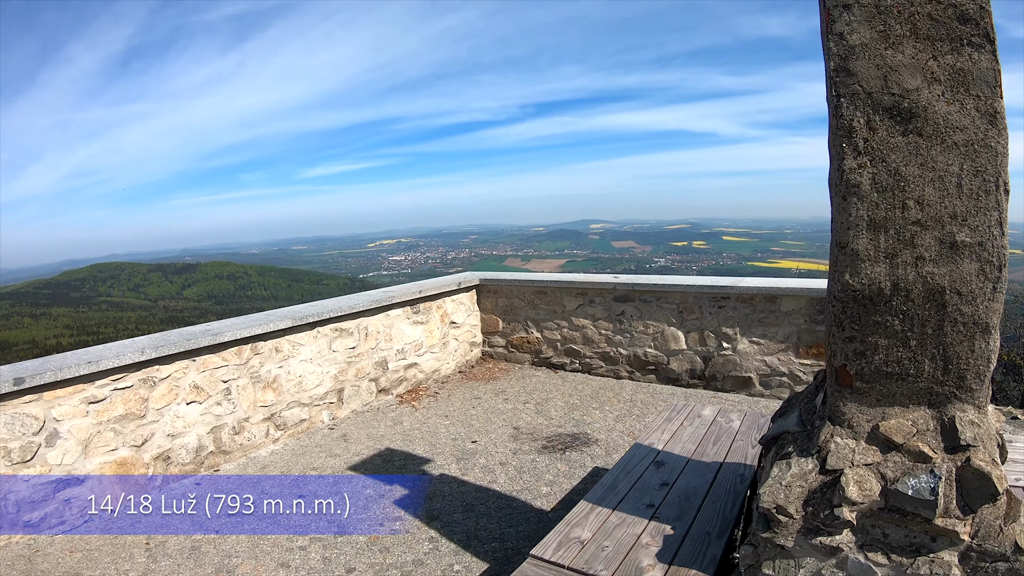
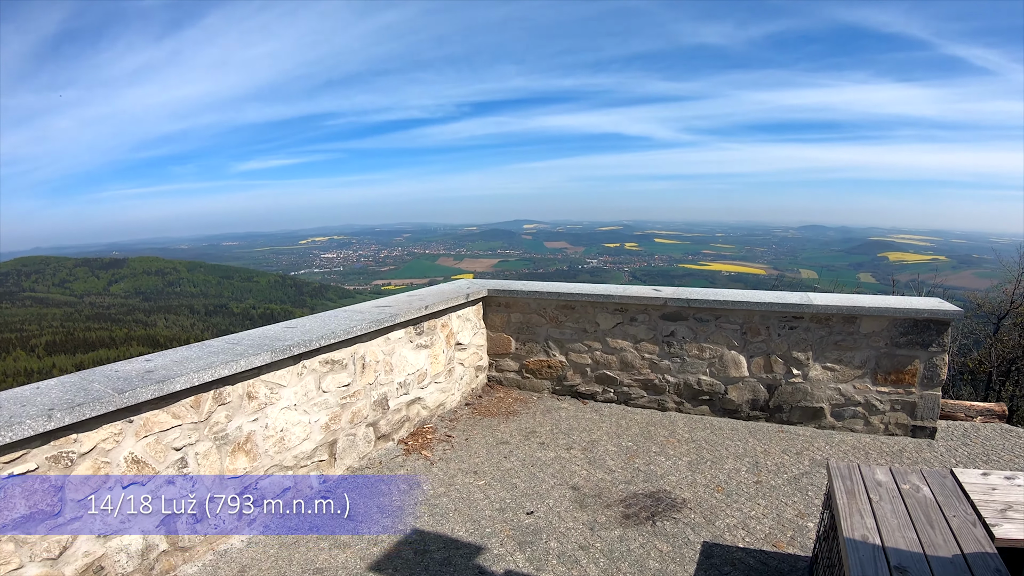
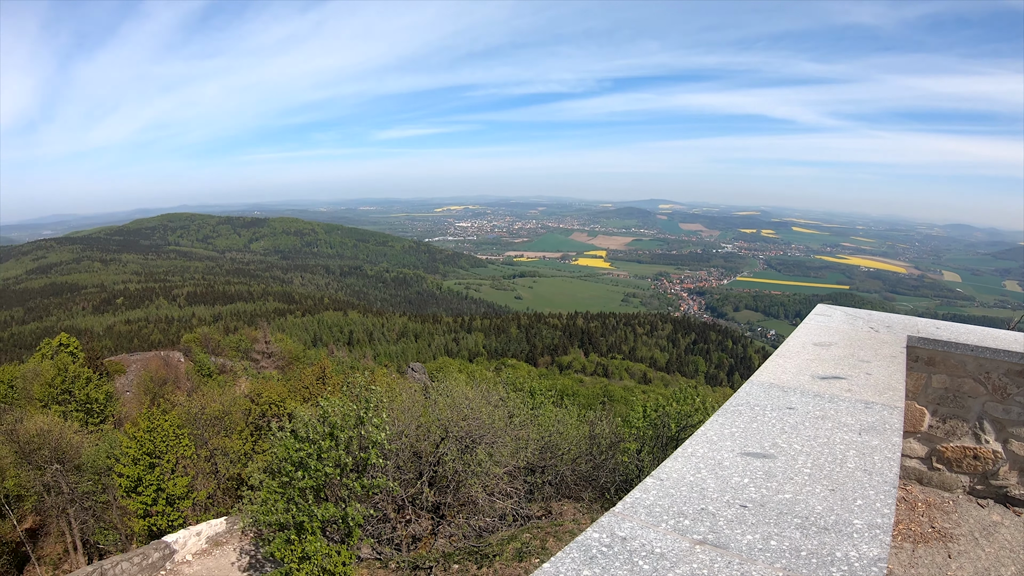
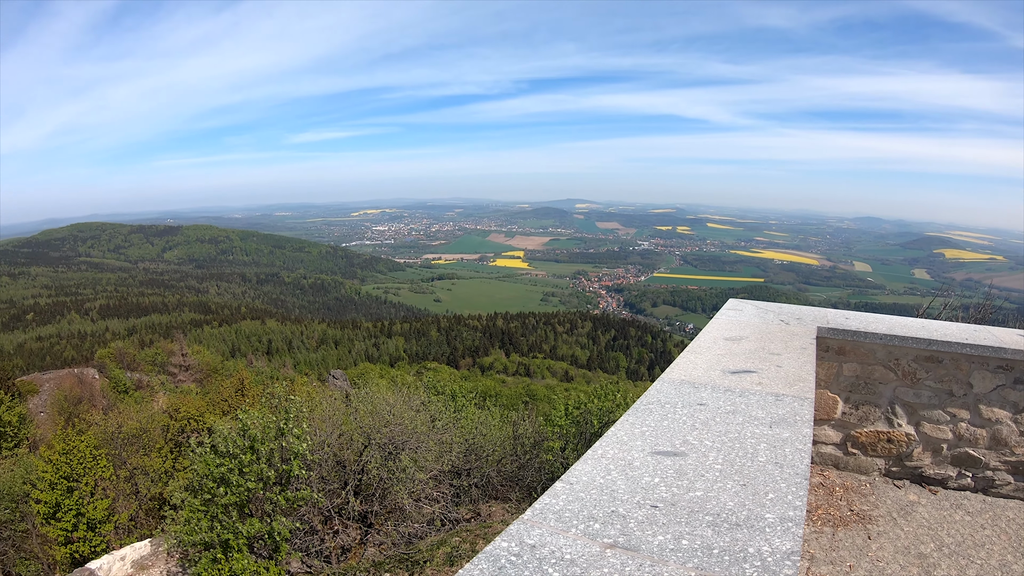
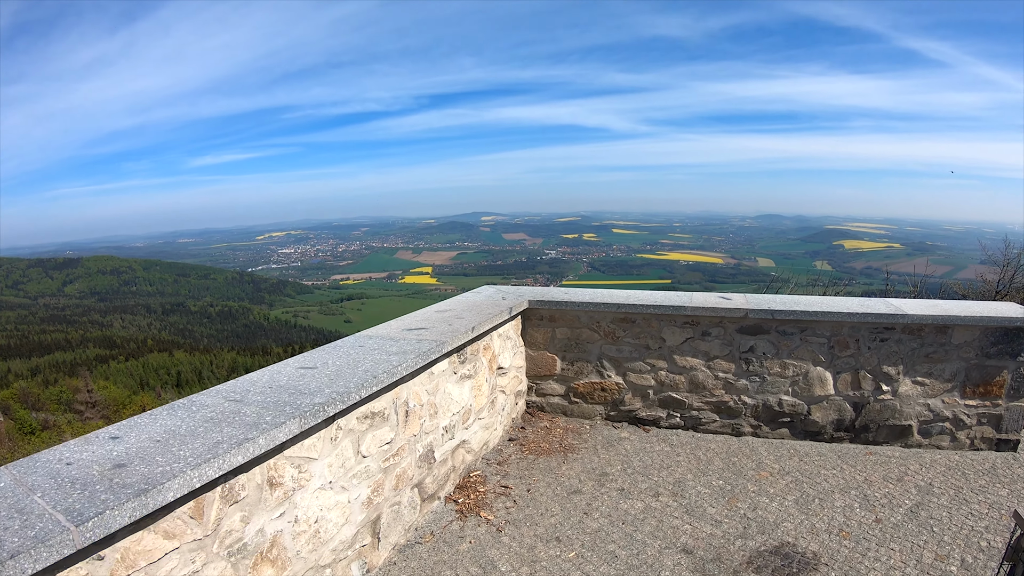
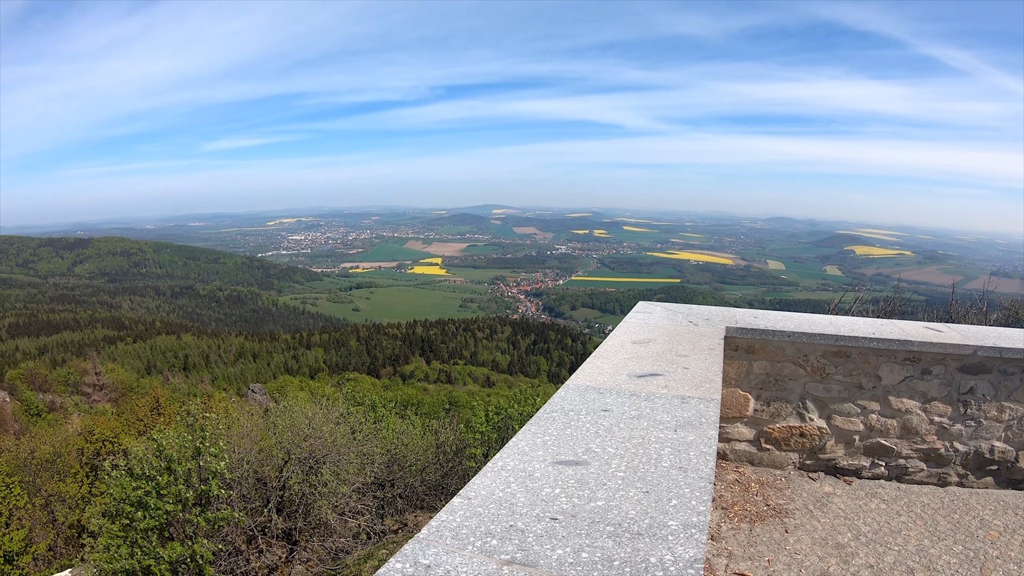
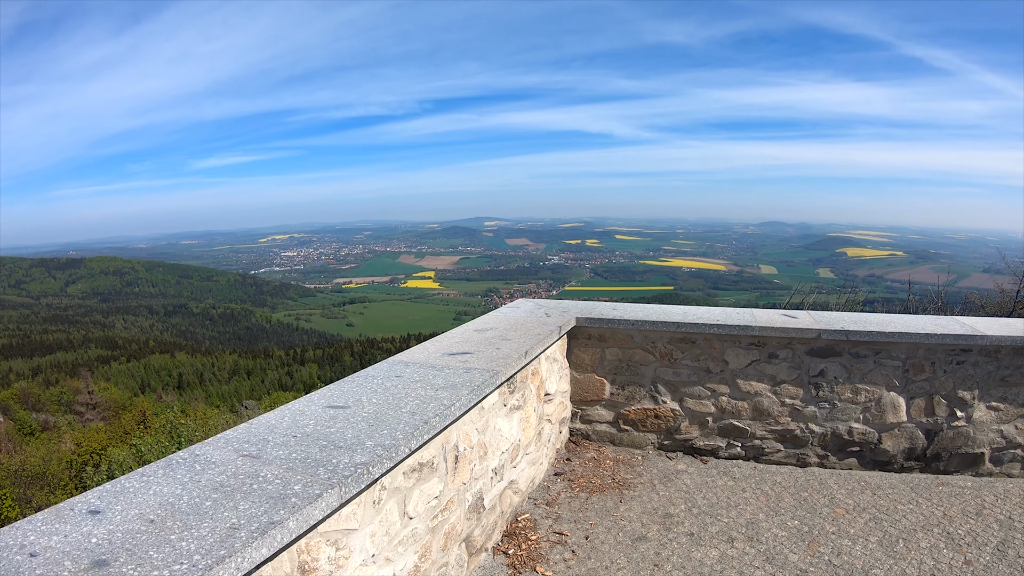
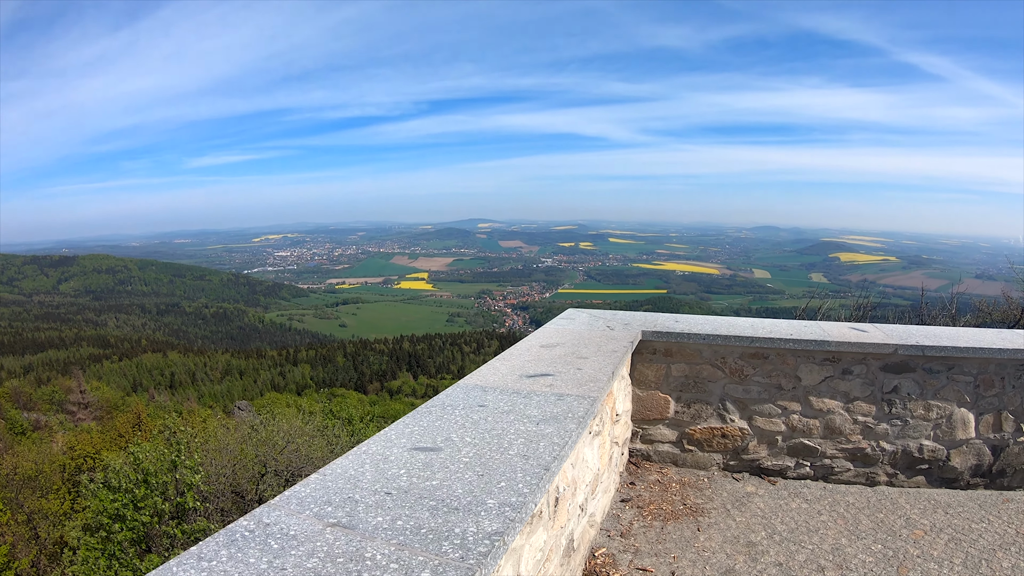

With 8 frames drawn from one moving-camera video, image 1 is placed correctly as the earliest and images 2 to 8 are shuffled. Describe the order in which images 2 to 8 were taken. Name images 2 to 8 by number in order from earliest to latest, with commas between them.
2, 5, 7, 8, 6, 4, 3
